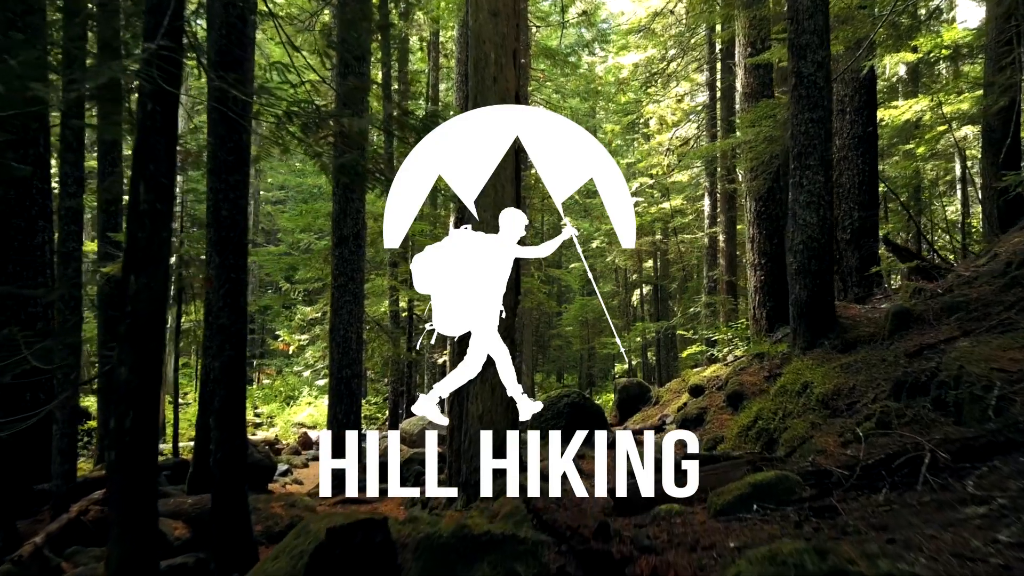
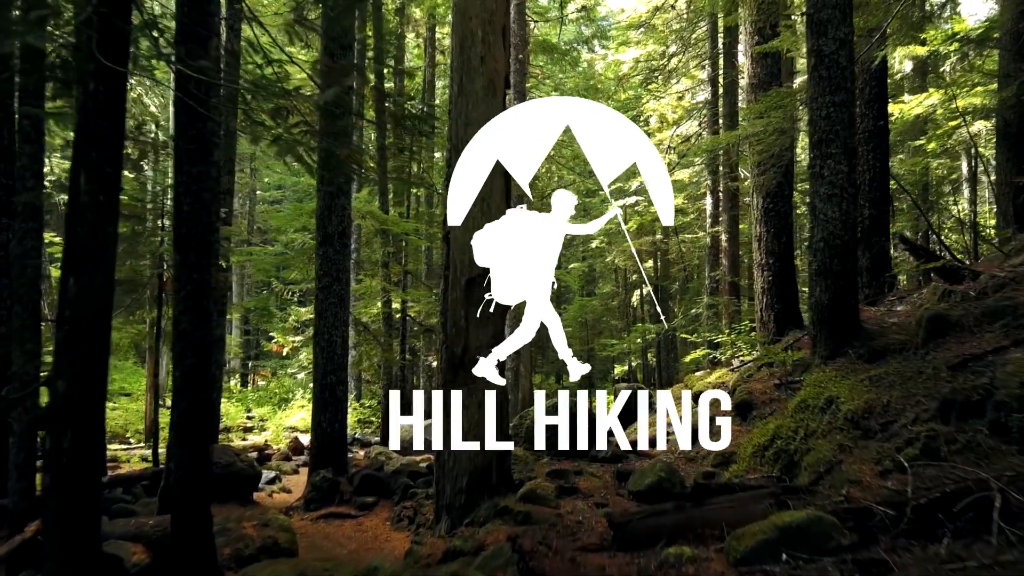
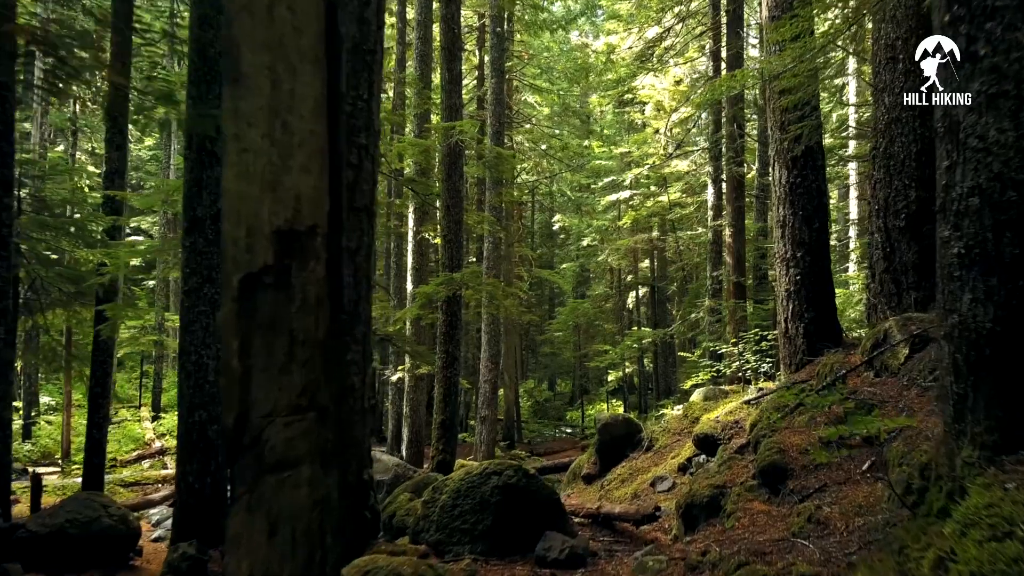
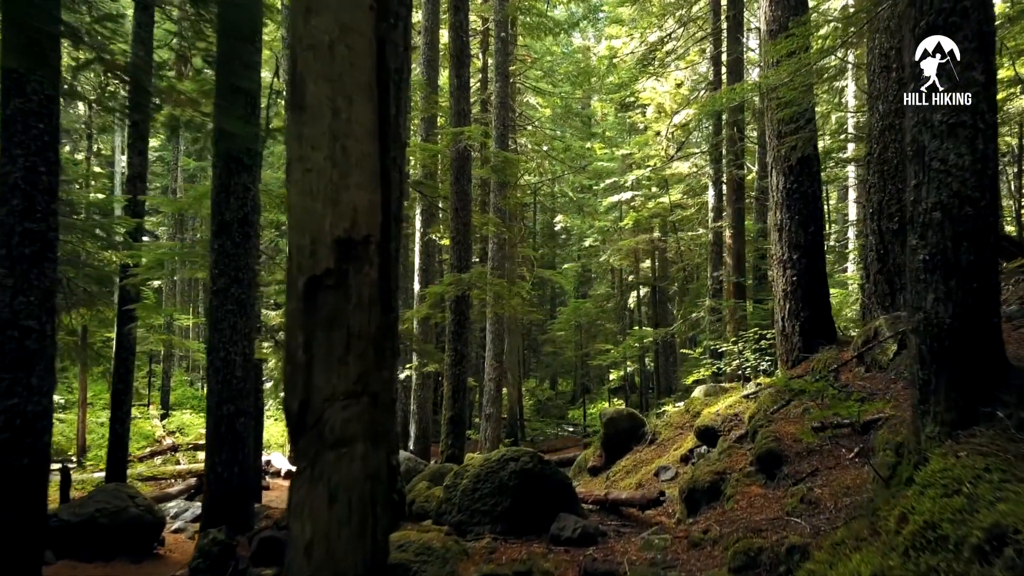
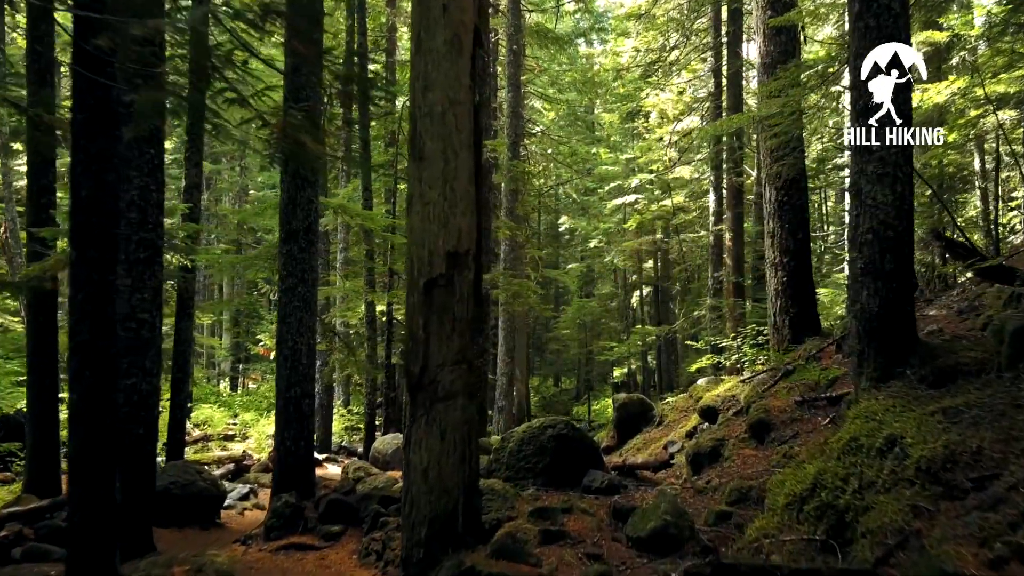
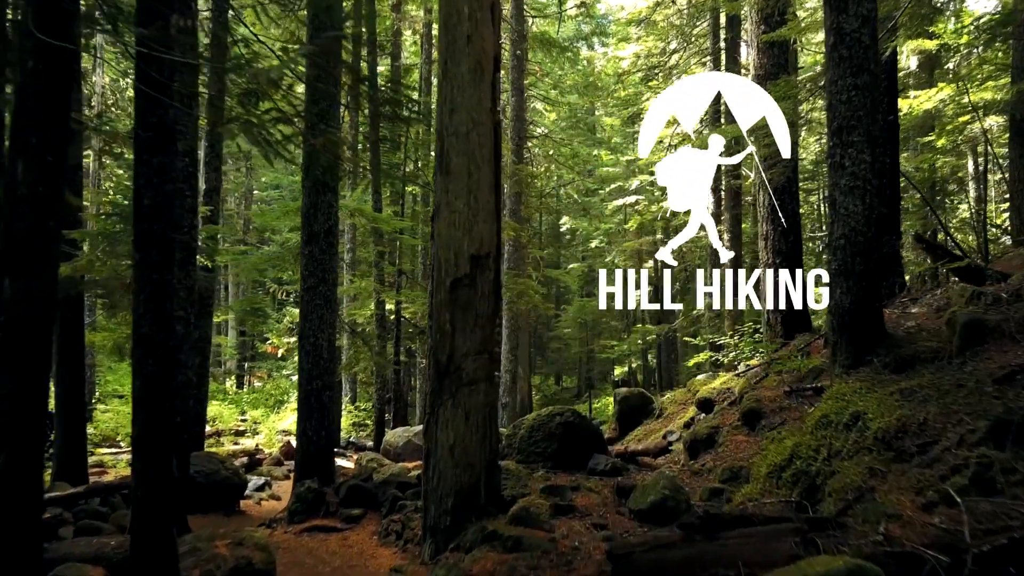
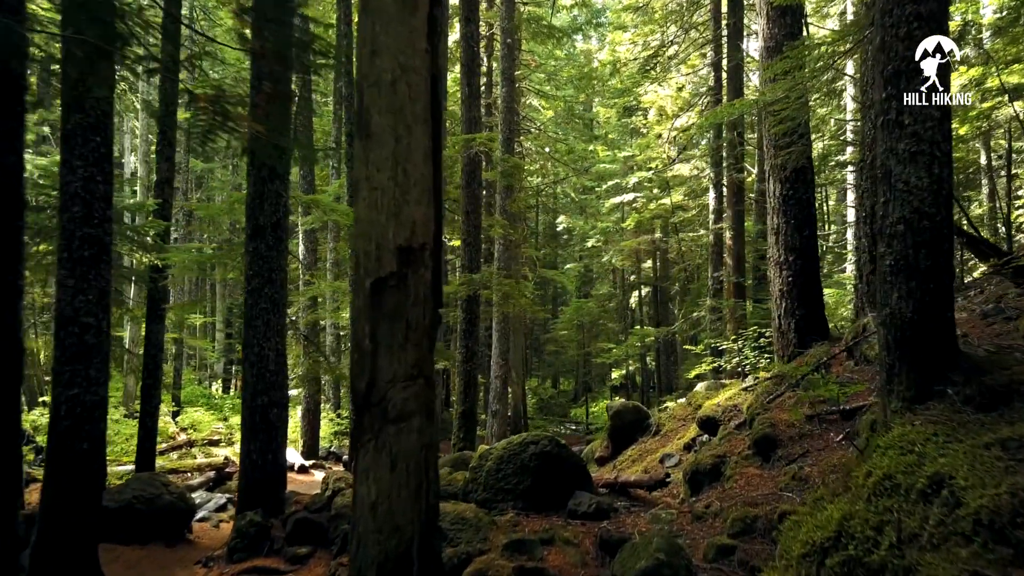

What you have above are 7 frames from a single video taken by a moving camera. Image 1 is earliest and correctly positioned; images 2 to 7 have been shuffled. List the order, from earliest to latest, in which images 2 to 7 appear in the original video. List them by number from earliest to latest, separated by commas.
2, 6, 5, 7, 4, 3
